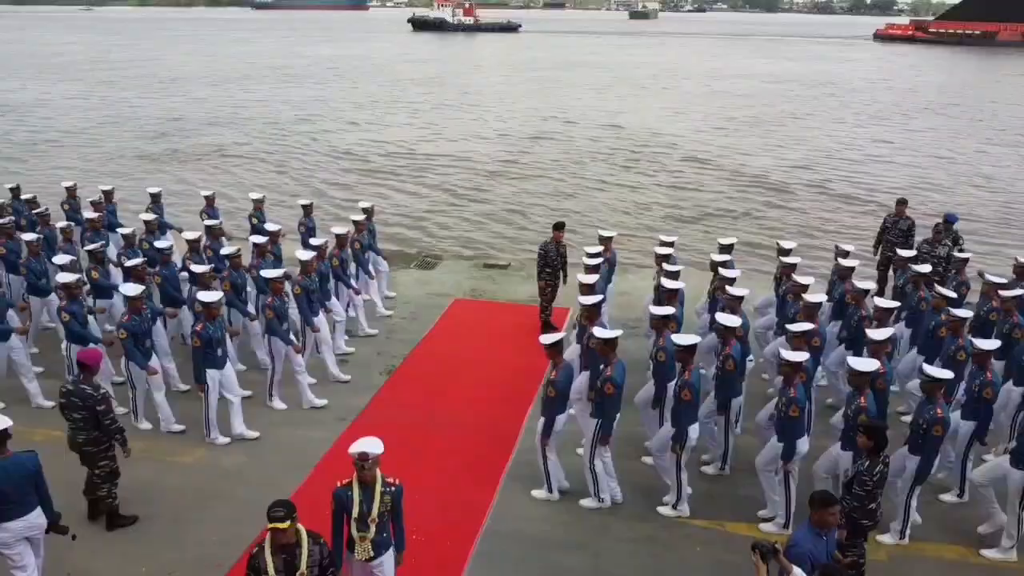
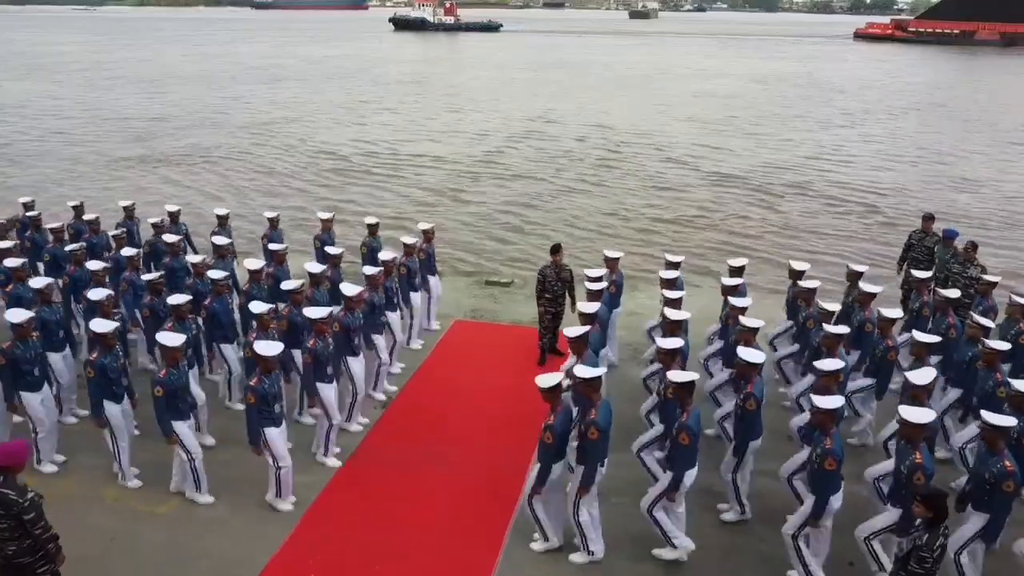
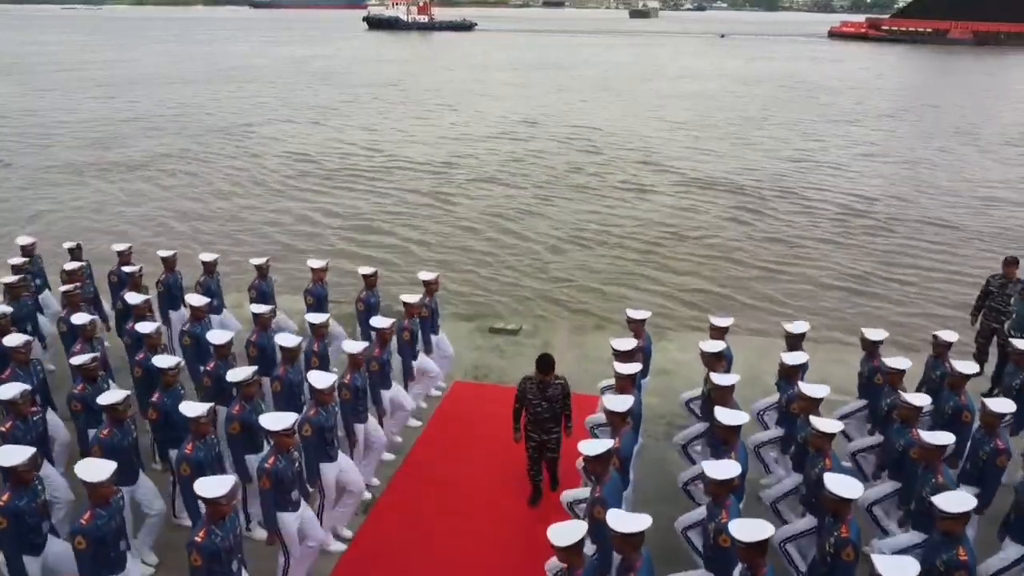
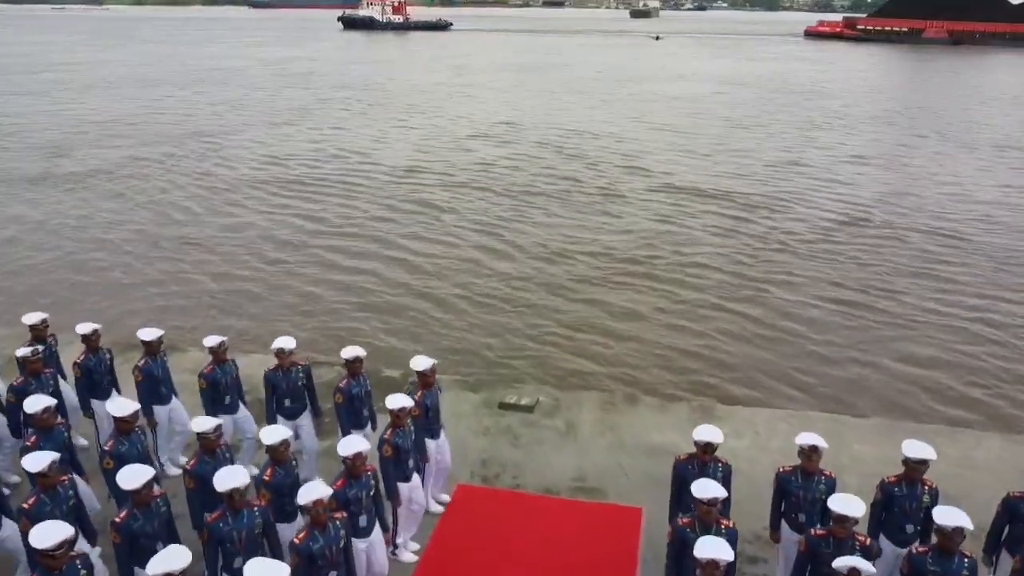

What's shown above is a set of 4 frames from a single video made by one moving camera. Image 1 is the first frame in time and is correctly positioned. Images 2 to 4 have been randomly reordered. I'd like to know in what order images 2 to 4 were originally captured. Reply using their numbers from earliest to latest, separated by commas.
2, 3, 4
